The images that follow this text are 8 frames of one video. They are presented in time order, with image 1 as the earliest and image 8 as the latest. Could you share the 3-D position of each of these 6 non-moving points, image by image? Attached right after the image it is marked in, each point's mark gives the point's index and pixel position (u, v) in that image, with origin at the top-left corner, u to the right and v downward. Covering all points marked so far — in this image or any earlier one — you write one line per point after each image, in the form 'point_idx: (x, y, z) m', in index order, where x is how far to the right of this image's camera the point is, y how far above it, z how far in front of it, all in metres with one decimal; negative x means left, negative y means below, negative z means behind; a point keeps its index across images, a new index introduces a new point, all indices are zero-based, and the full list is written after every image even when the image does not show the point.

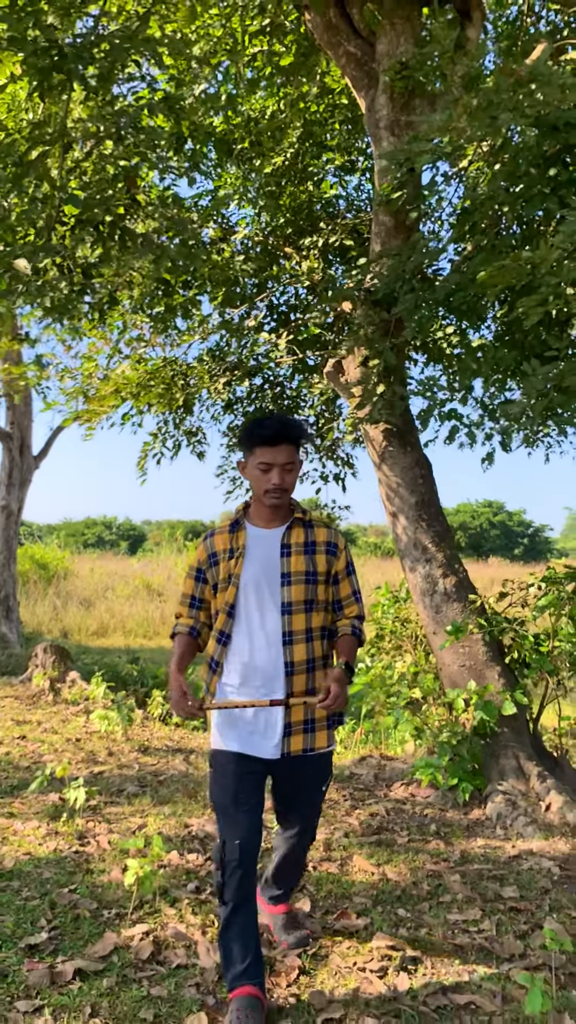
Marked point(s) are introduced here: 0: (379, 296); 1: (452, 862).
0: (+0.5, +1.2, +4.9) m
1: (+0.7, -1.4, +3.7) m
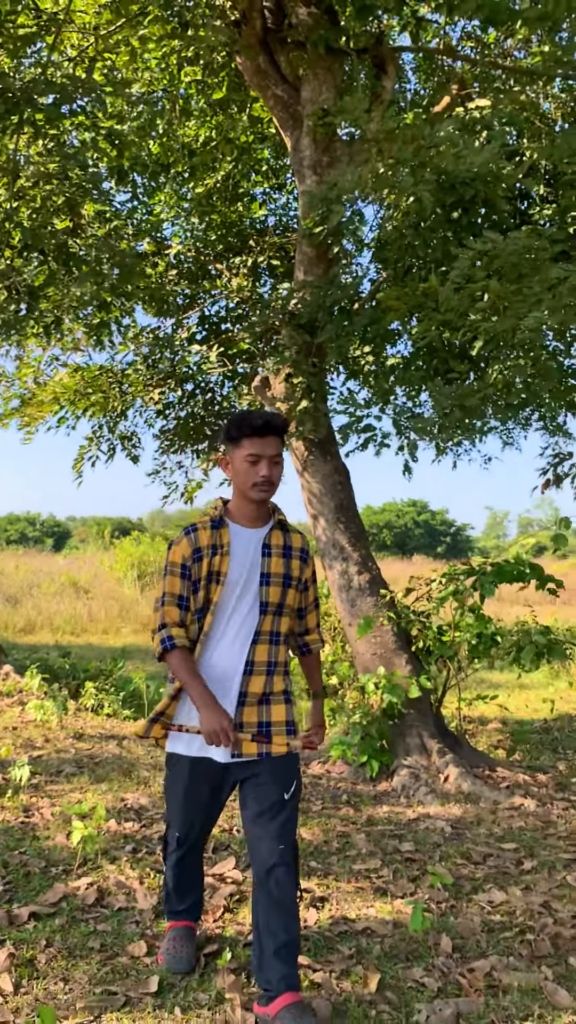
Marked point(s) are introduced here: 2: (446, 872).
0: (+0.1, +1.2, +5.3) m
1: (+0.3, -1.5, +4.2) m
2: (+0.6, -1.4, +3.5) m
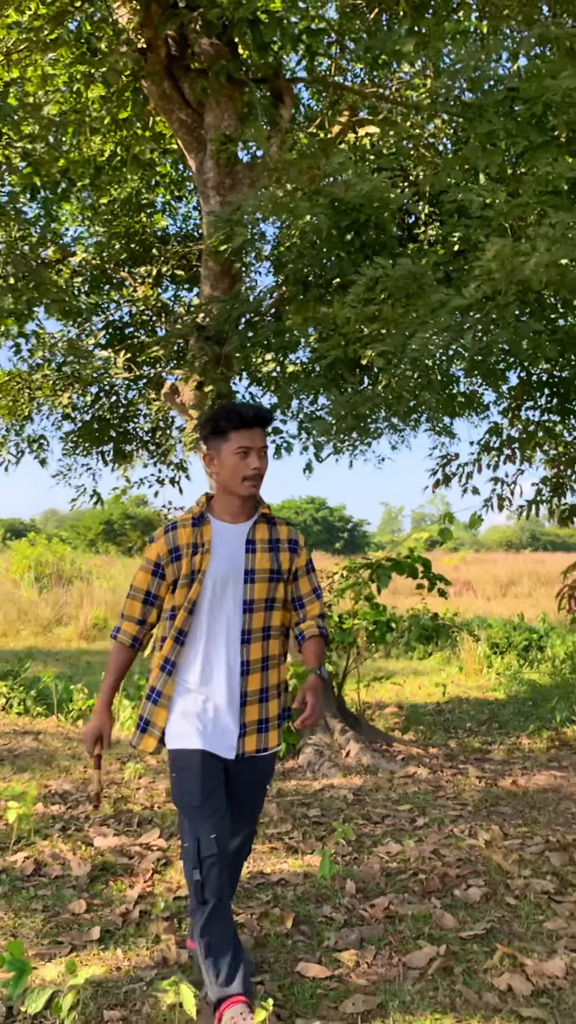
0: (-0.5, +1.2, +5.7) m
1: (-0.1, -1.5, +4.6) m
2: (+0.3, -1.4, +3.9) m
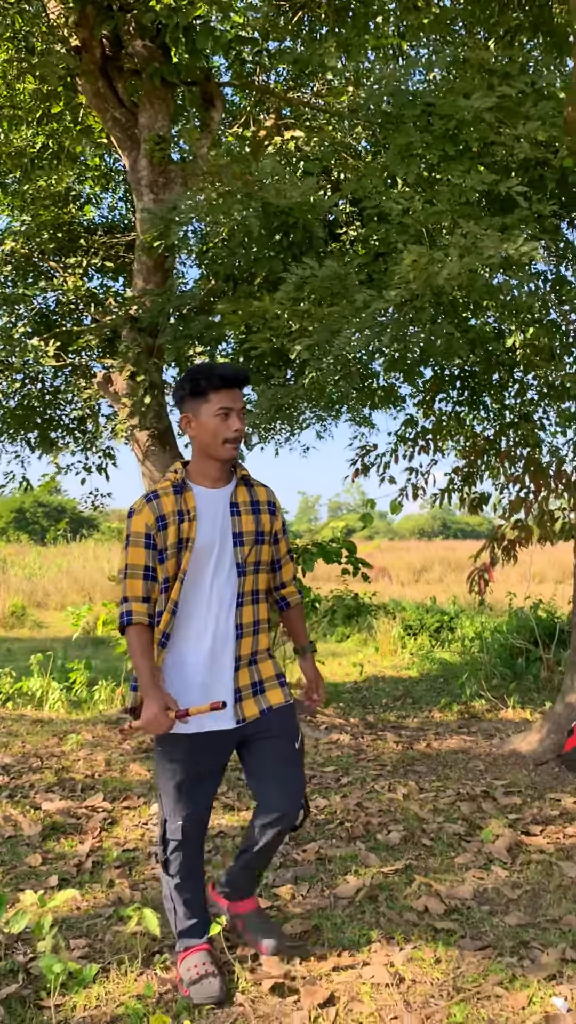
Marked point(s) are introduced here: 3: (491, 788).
0: (-1.0, +1.3, +5.9) m
1: (-0.5, -1.4, +4.9) m
2: (0.0, -1.3, +4.2) m
3: (+1.0, -1.3, +4.2) m
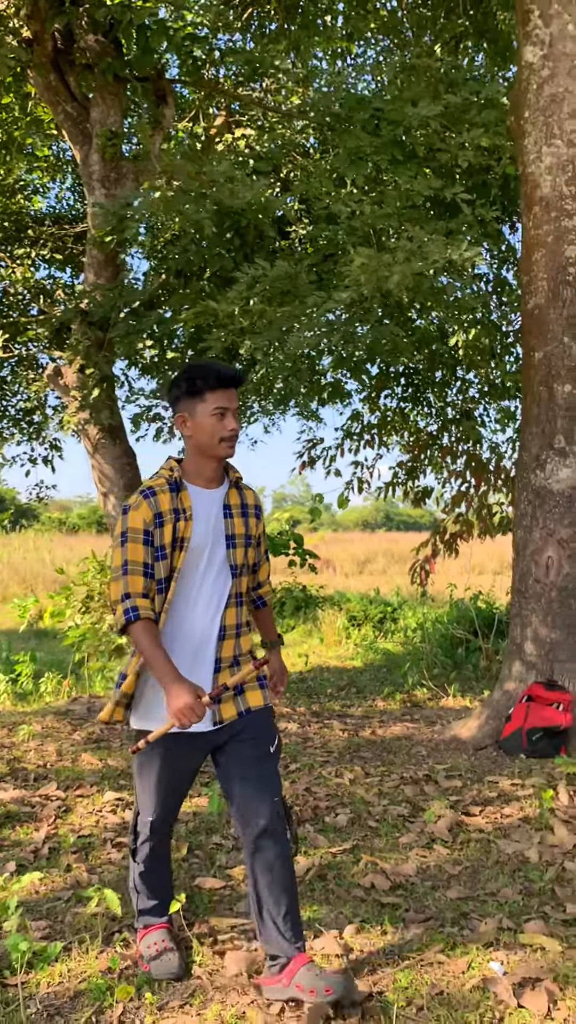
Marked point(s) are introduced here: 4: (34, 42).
0: (-1.3, +1.3, +6.0) m
1: (-0.7, -1.3, +5.0) m
2: (-0.3, -1.3, +4.4) m
3: (+0.7, -1.3, +4.4) m
4: (-1.6, +3.1, +5.8) m
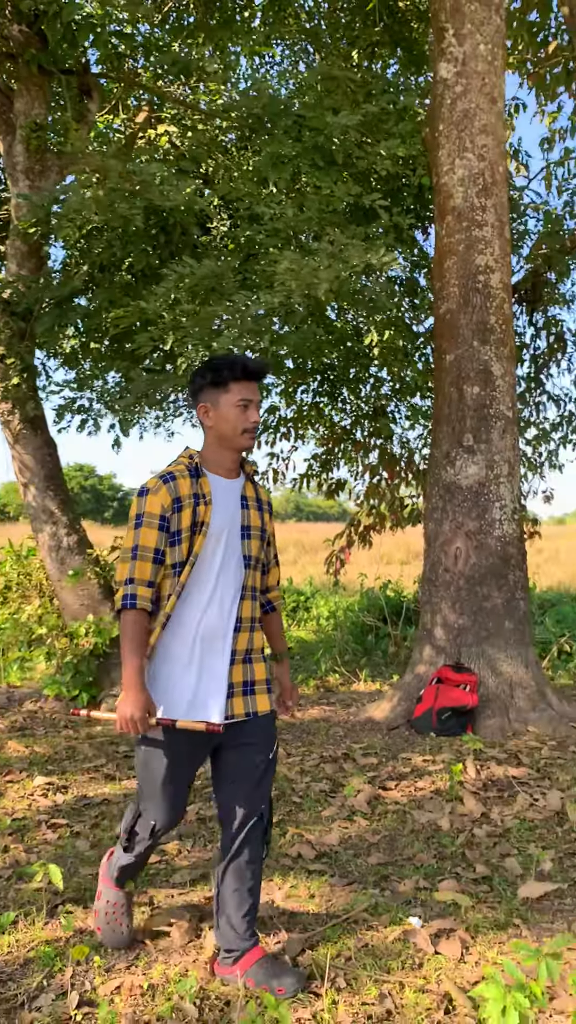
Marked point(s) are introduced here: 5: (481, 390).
0: (-1.8, +1.4, +6.0) m
1: (-1.2, -1.3, +5.1) m
2: (-0.7, -1.3, +4.5) m
3: (+0.3, -1.3, +4.7) m
4: (-2.1, +3.1, +5.7) m
5: (+1.1, +0.7, +5.1) m
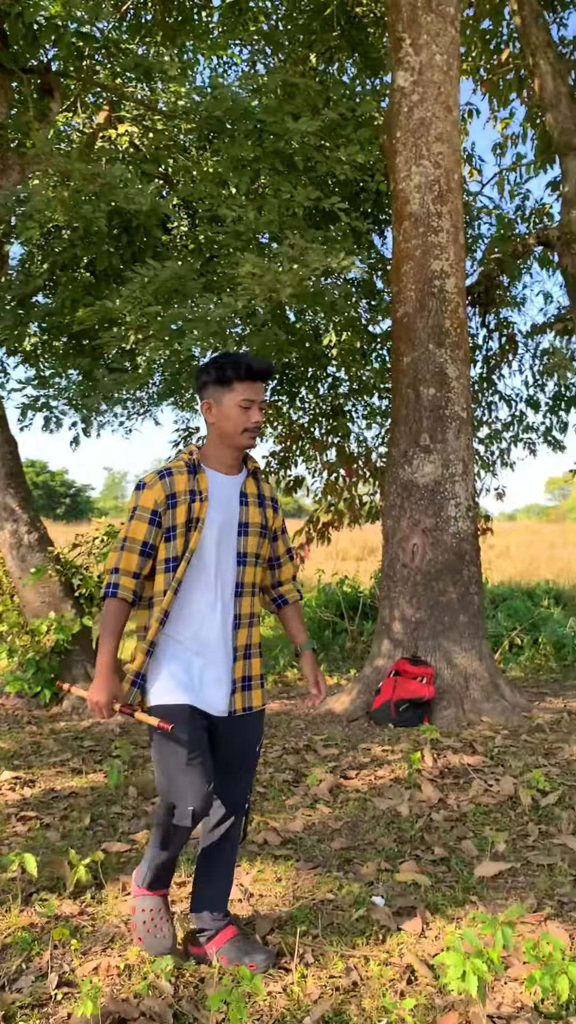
0: (-2.1, +1.4, +6.0) m
1: (-1.4, -1.3, +5.1) m
2: (-0.9, -1.2, +4.6) m
3: (+0.1, -1.2, +4.8) m
4: (-2.4, +3.1, +5.7) m
5: (+0.9, +0.7, +5.2) m
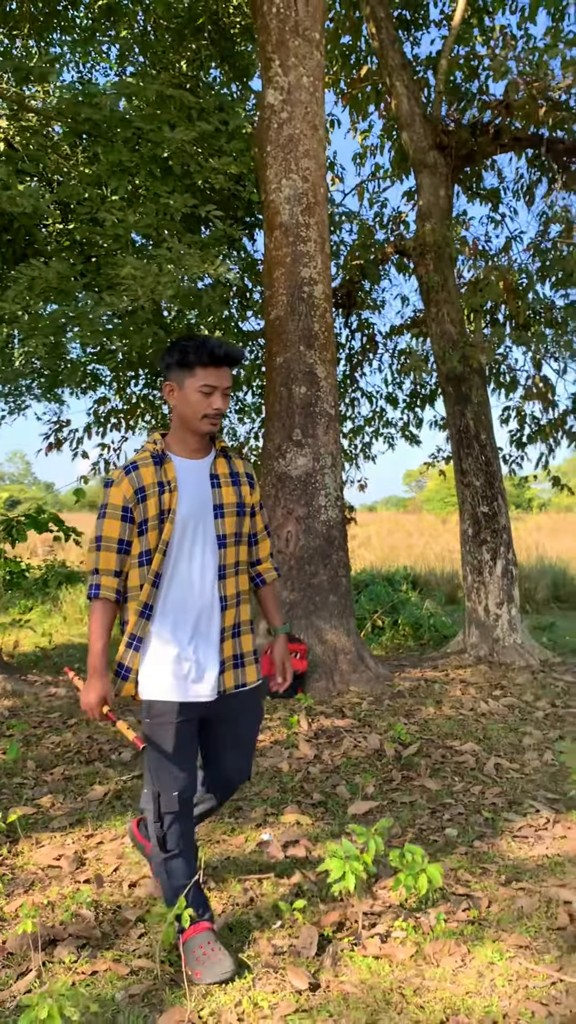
0: (-2.9, +1.4, +6.0) m
1: (-2.1, -1.2, +5.3) m
2: (-1.5, -1.2, +4.8) m
3: (-0.5, -1.2, +5.2) m
4: (-3.2, +3.2, +5.7) m
5: (+0.1, +0.8, +5.7) m
